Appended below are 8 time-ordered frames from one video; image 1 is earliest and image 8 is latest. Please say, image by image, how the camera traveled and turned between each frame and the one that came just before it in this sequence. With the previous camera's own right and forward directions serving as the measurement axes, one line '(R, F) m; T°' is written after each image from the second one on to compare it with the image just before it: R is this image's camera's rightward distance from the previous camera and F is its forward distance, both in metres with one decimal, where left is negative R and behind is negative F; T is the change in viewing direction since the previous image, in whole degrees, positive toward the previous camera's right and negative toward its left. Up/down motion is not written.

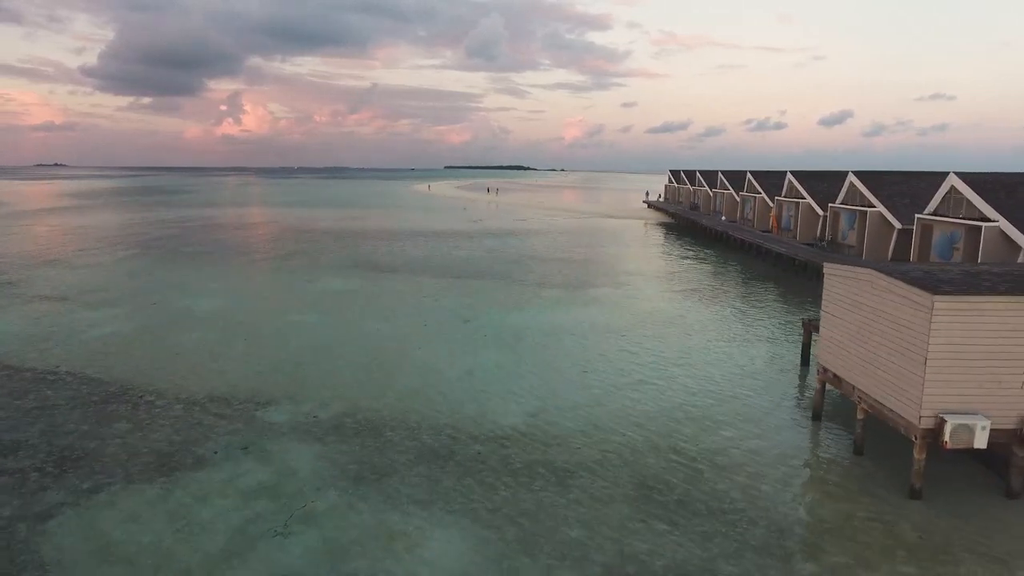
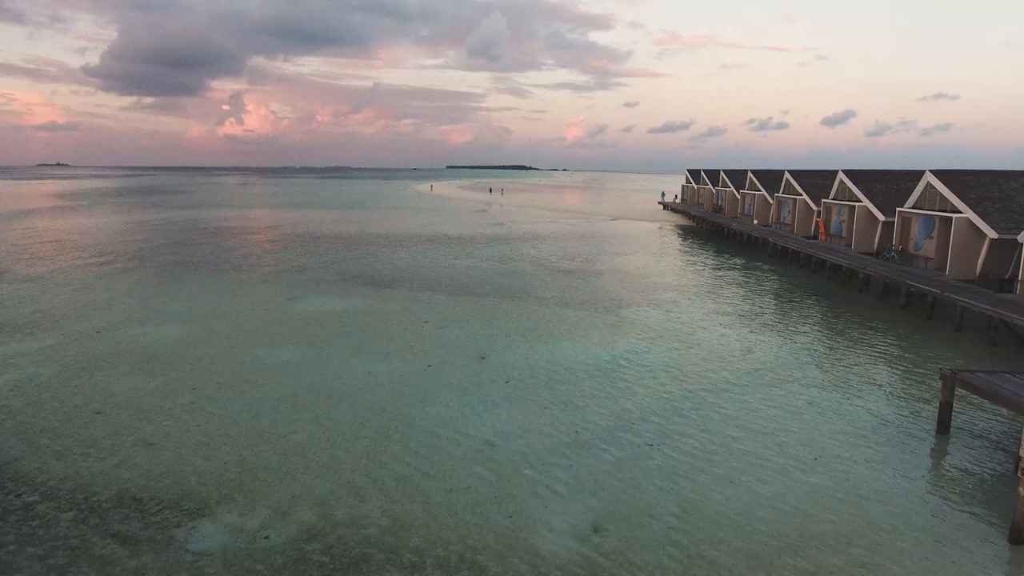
(-0.6, +3.9) m; 0°
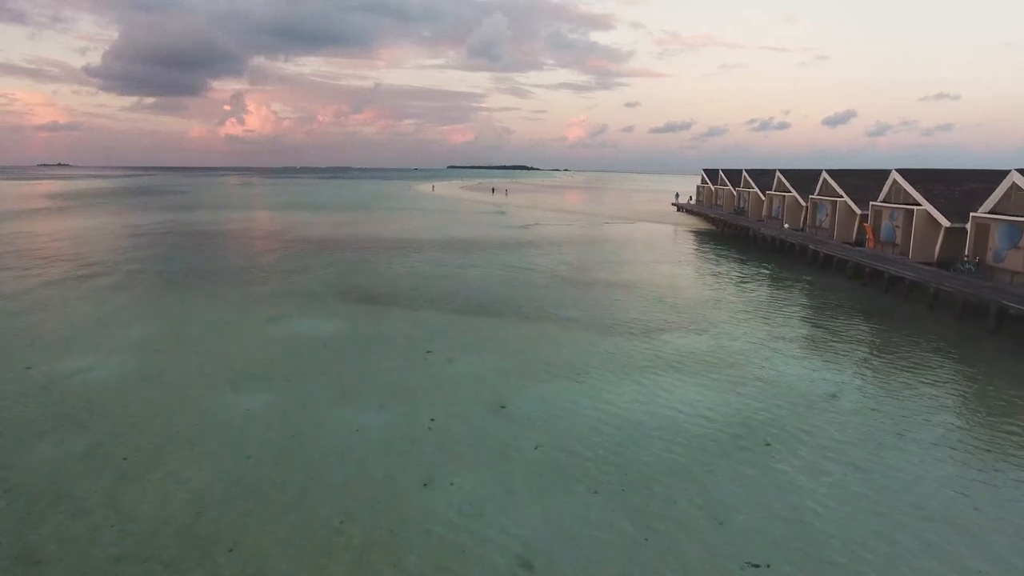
(-0.5, +3.2) m; 0°
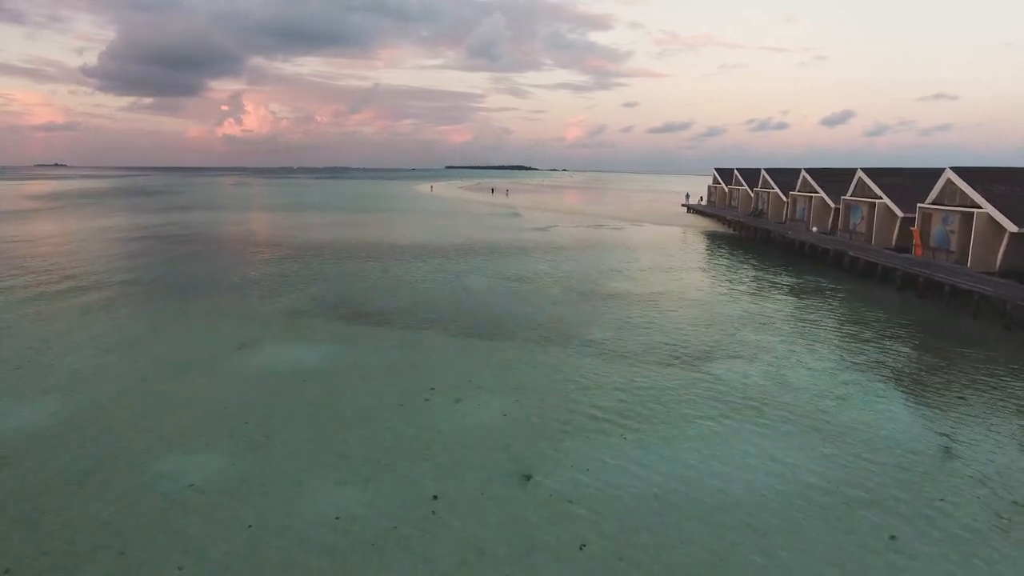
(-0.4, +2.8) m; 0°
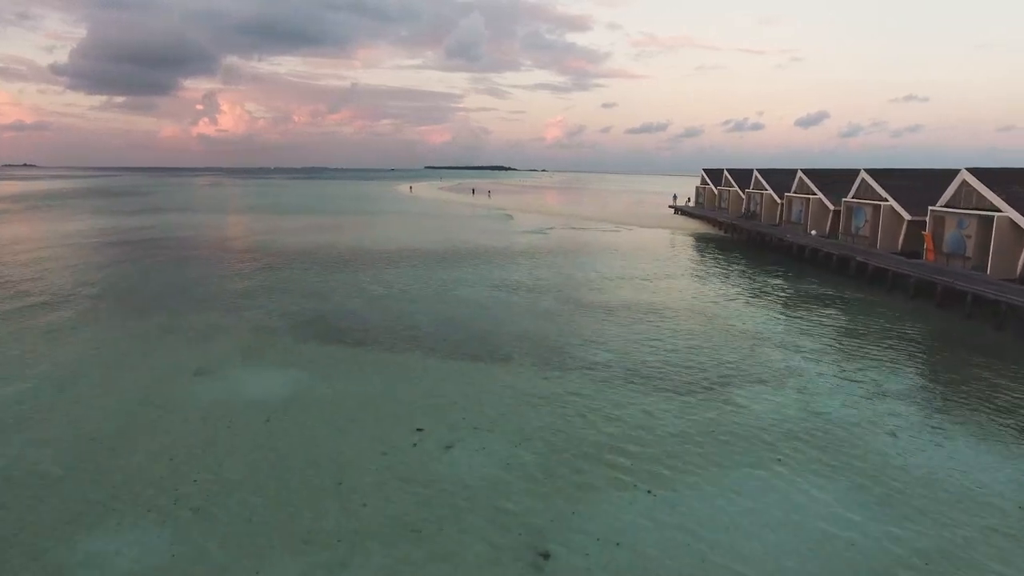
(-0.3, +1.8) m; +2°
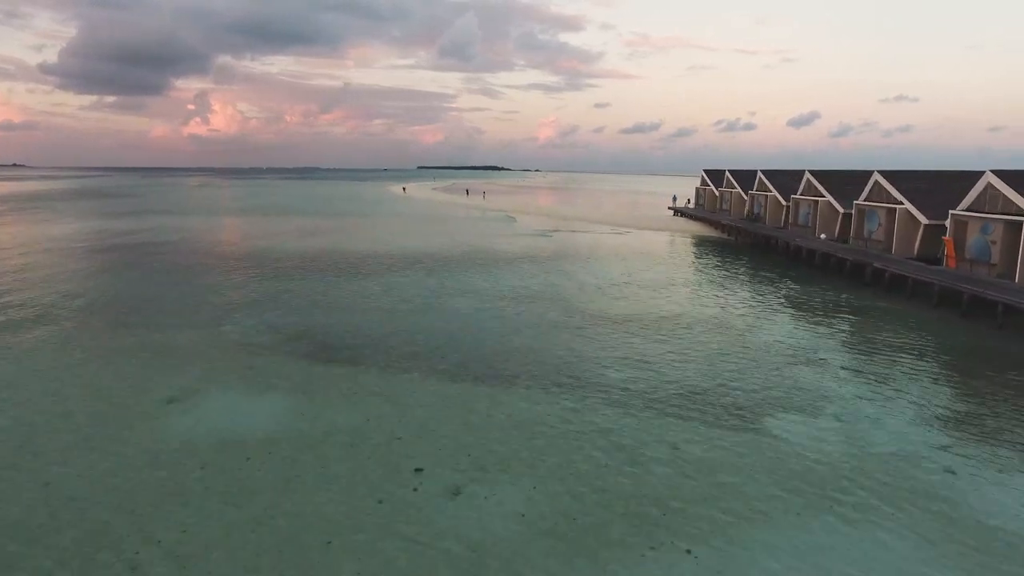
(-0.3, +1.3) m; +1°
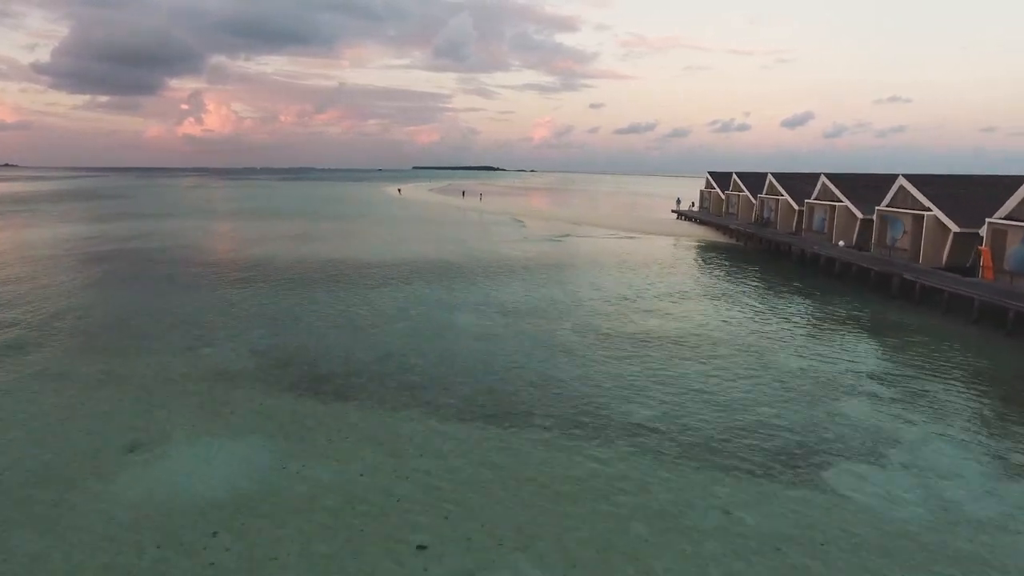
(-0.3, +1.7) m; 0°
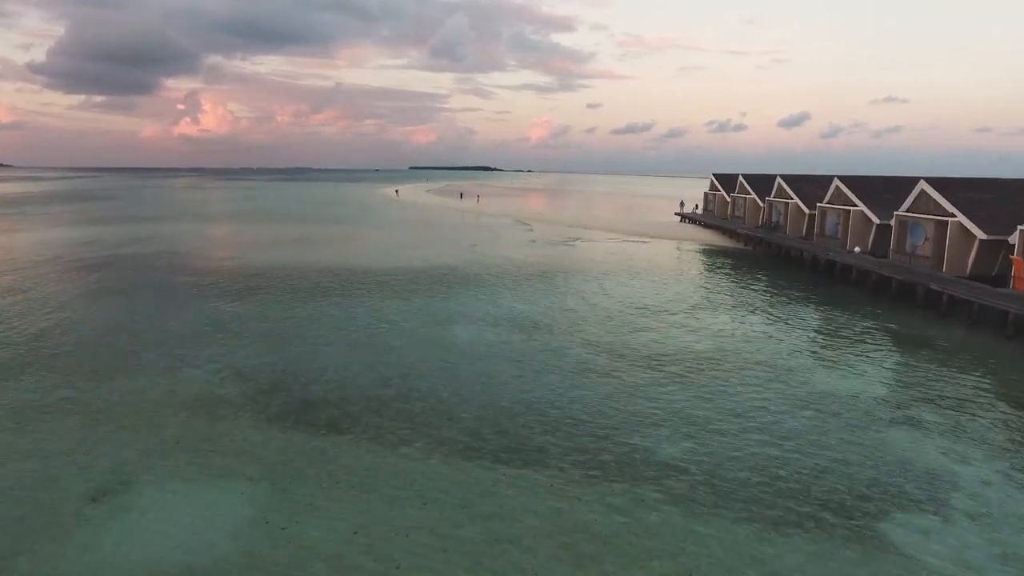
(-0.3, +1.2) m; 0°
